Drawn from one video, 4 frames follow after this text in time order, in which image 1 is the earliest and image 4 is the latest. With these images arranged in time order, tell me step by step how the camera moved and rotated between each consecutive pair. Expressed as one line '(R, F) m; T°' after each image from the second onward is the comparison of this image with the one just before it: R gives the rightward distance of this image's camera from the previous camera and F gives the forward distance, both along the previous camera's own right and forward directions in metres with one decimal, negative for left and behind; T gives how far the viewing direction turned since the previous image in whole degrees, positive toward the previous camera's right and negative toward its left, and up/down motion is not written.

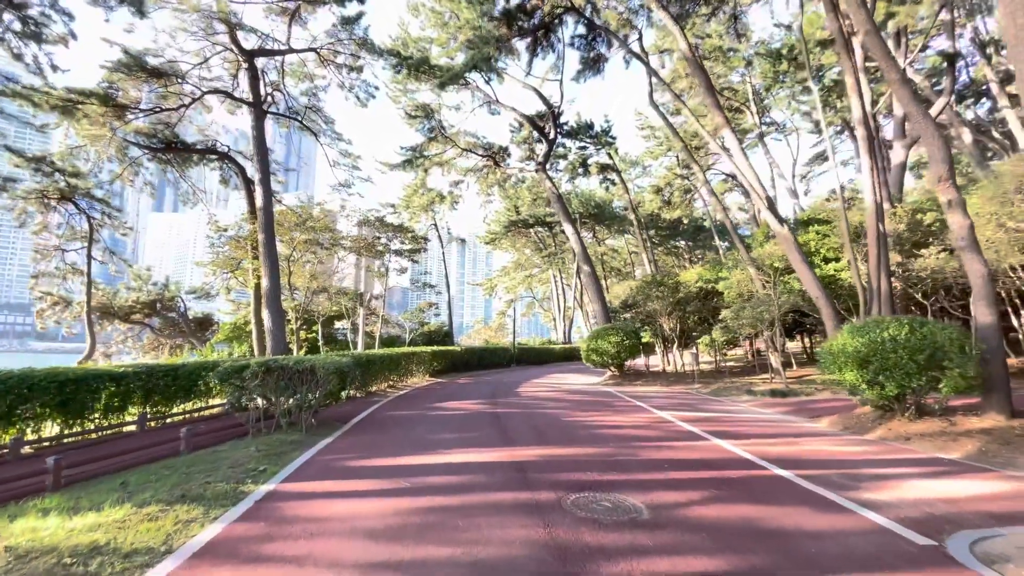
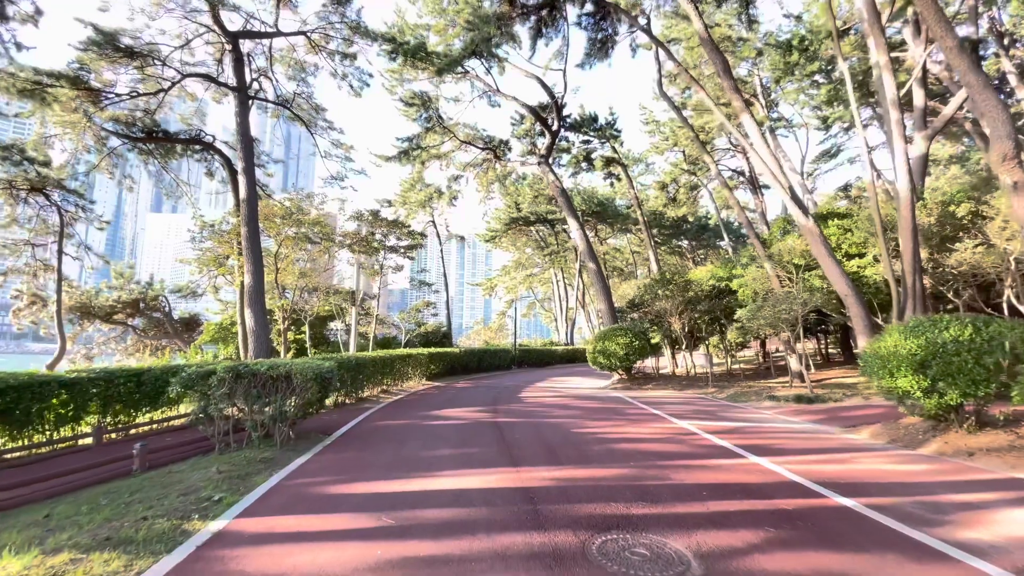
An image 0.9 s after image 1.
(-0.1, +1.0) m; 0°
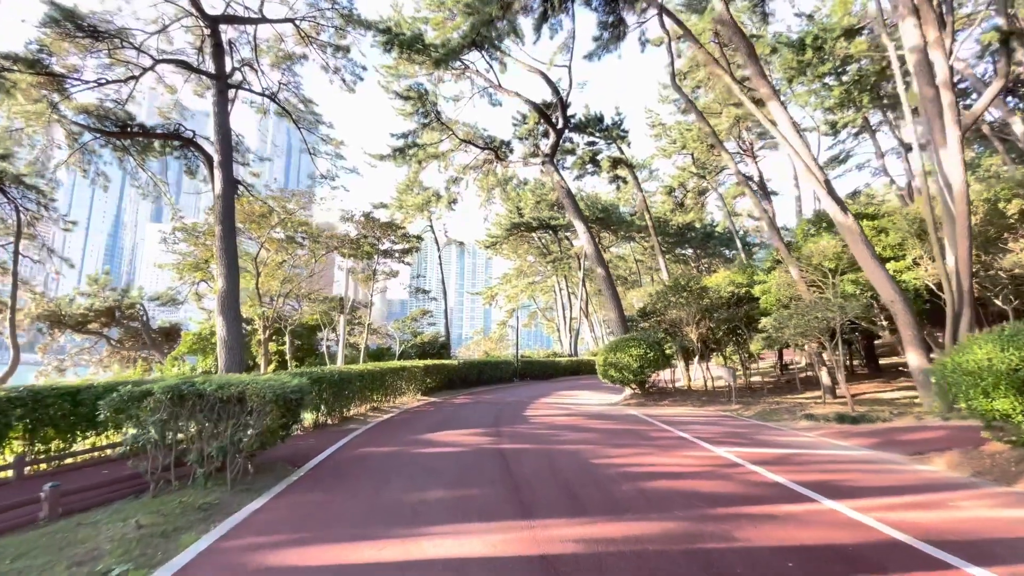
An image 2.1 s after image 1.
(-0.1, +1.2) m; 0°
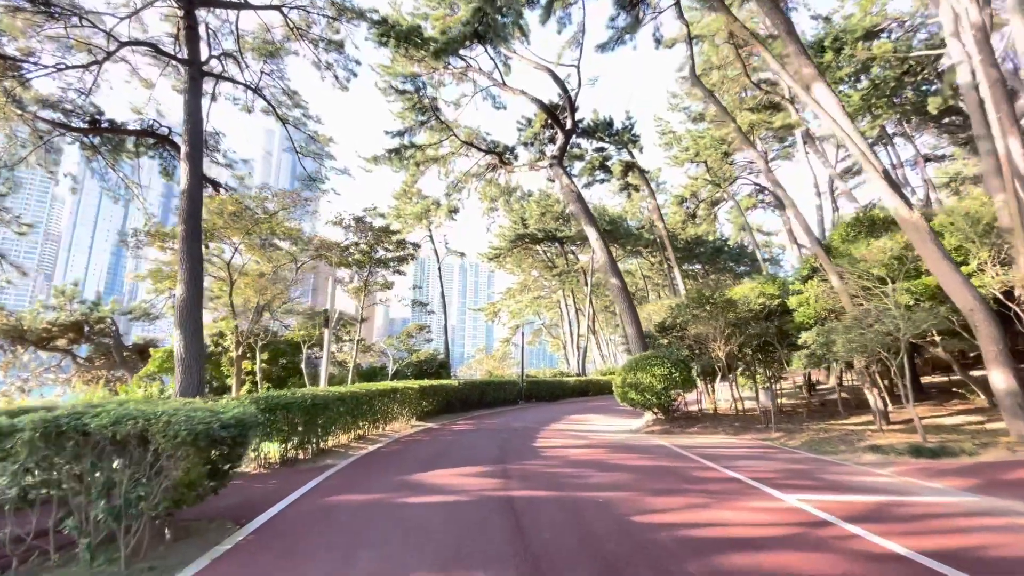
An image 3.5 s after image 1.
(-0.1, +1.5) m; 0°
